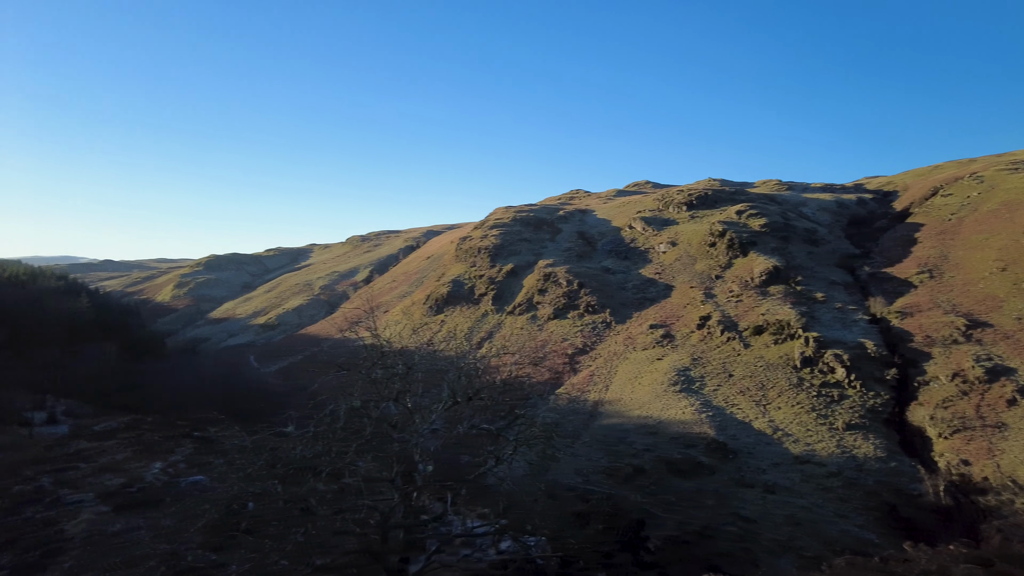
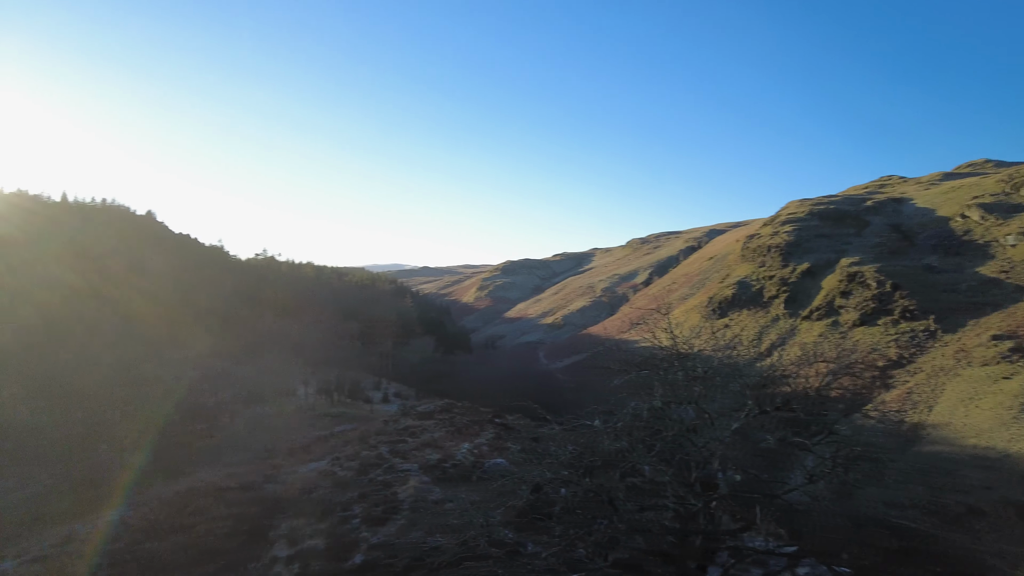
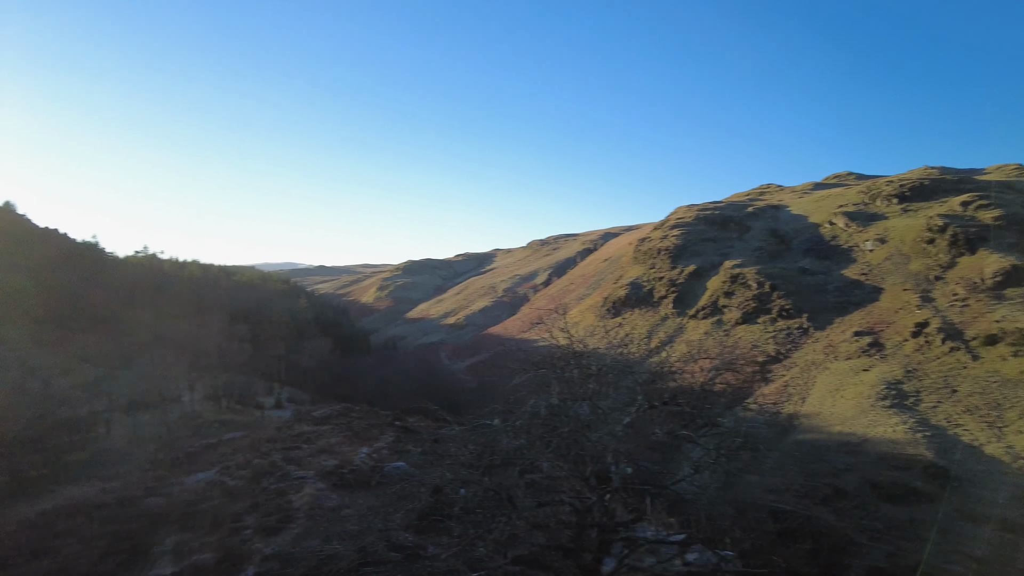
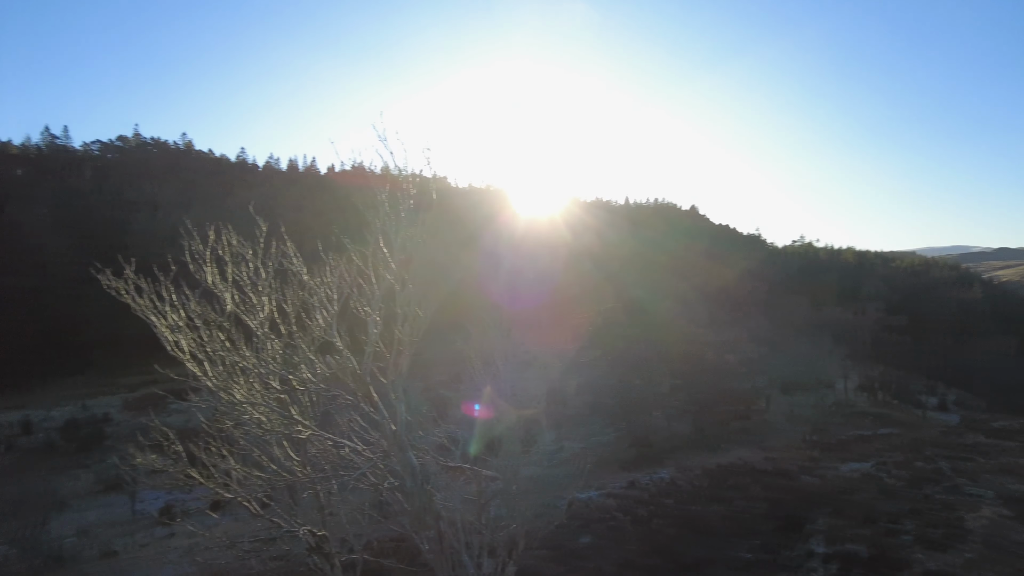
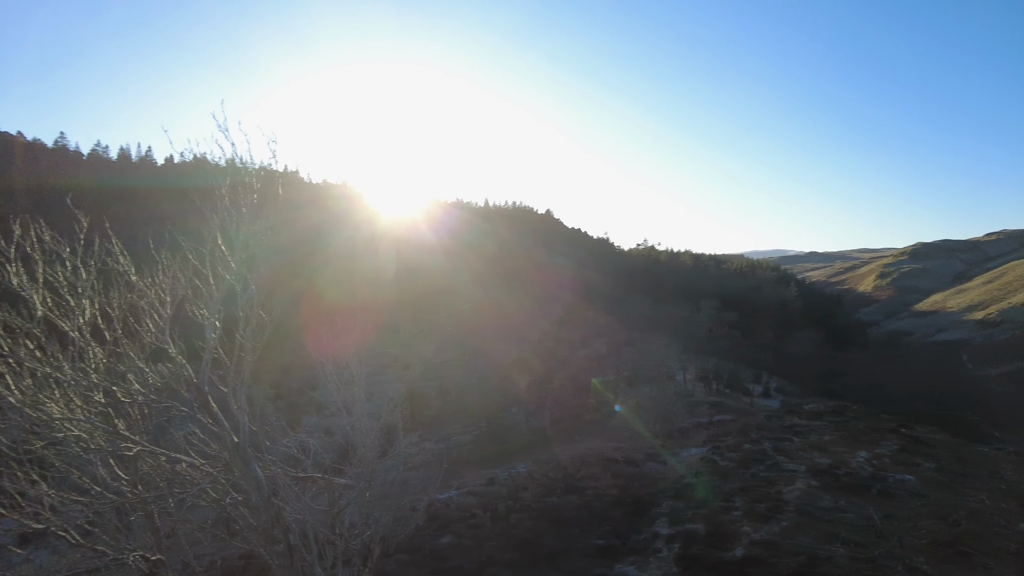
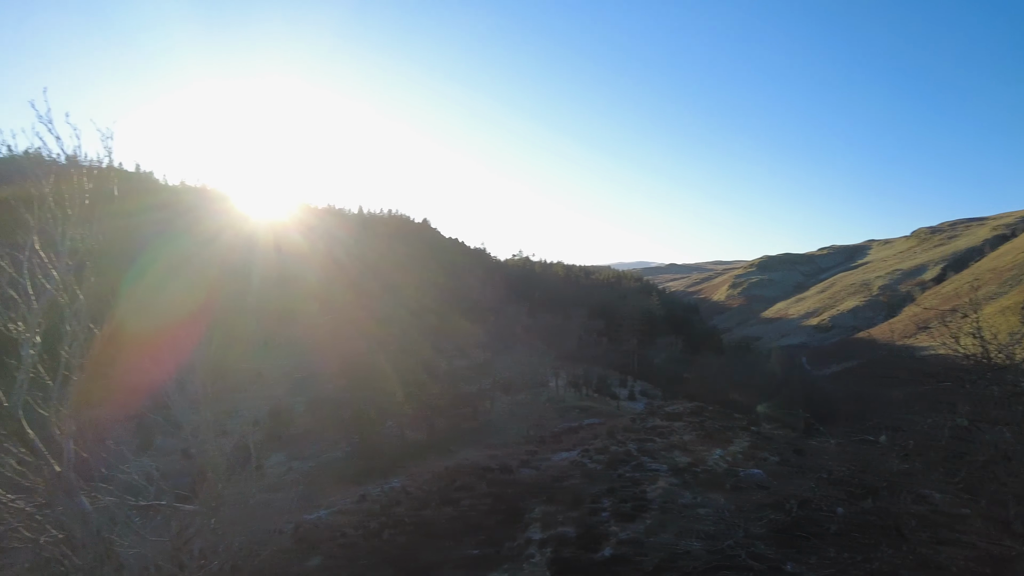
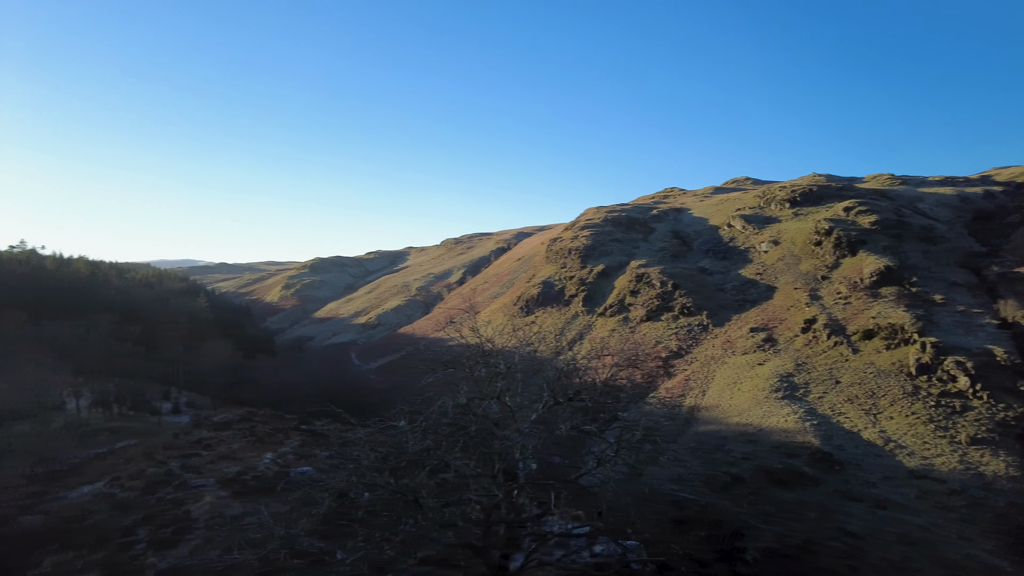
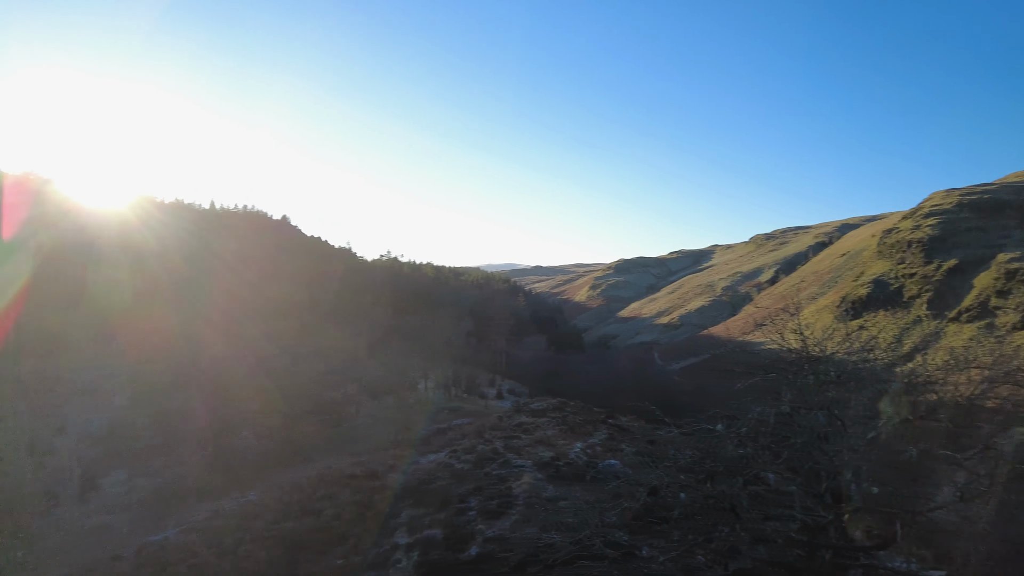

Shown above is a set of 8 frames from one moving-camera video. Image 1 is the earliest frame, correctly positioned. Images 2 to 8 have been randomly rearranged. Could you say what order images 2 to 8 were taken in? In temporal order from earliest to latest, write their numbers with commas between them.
7, 3, 2, 8, 6, 5, 4
